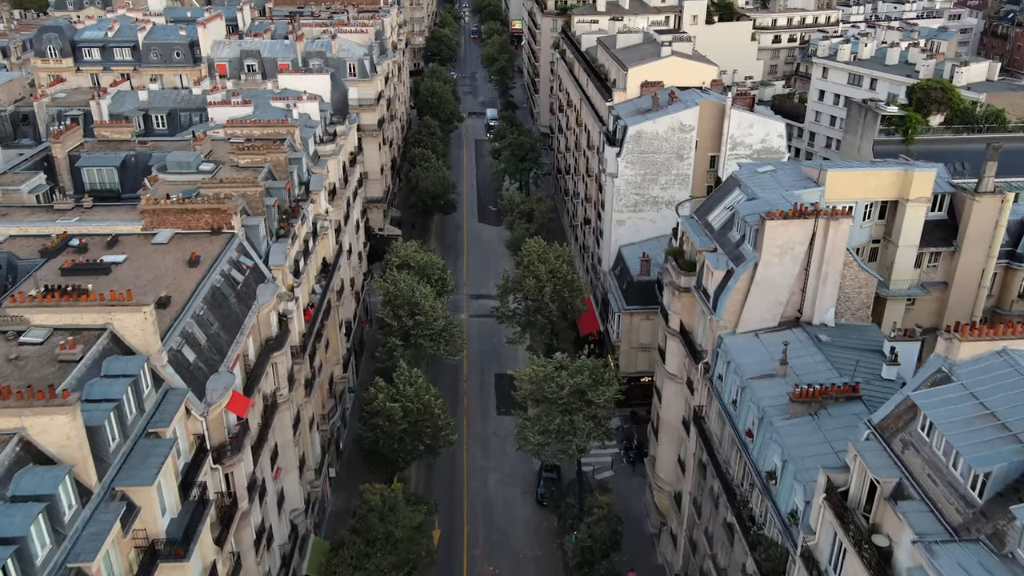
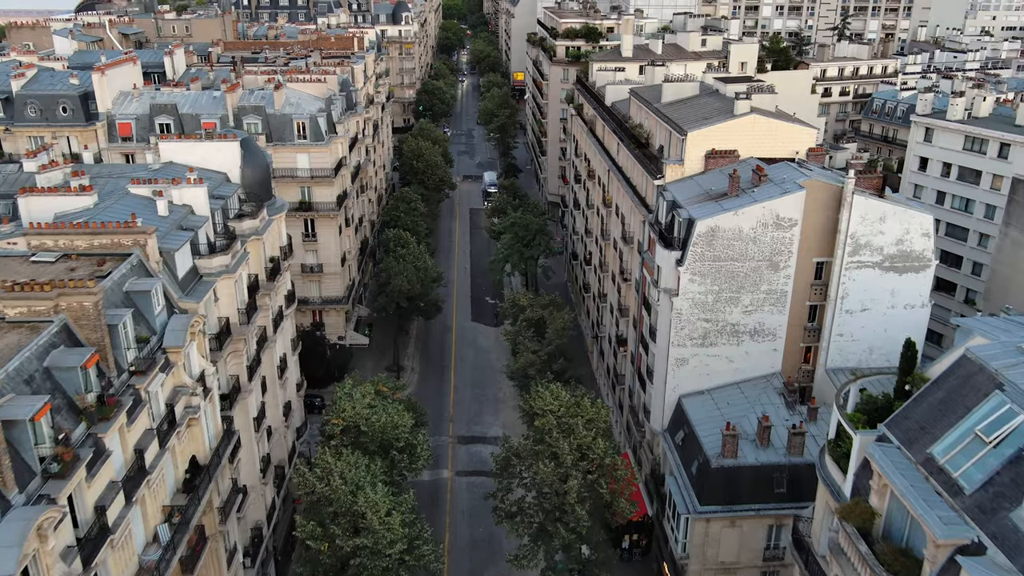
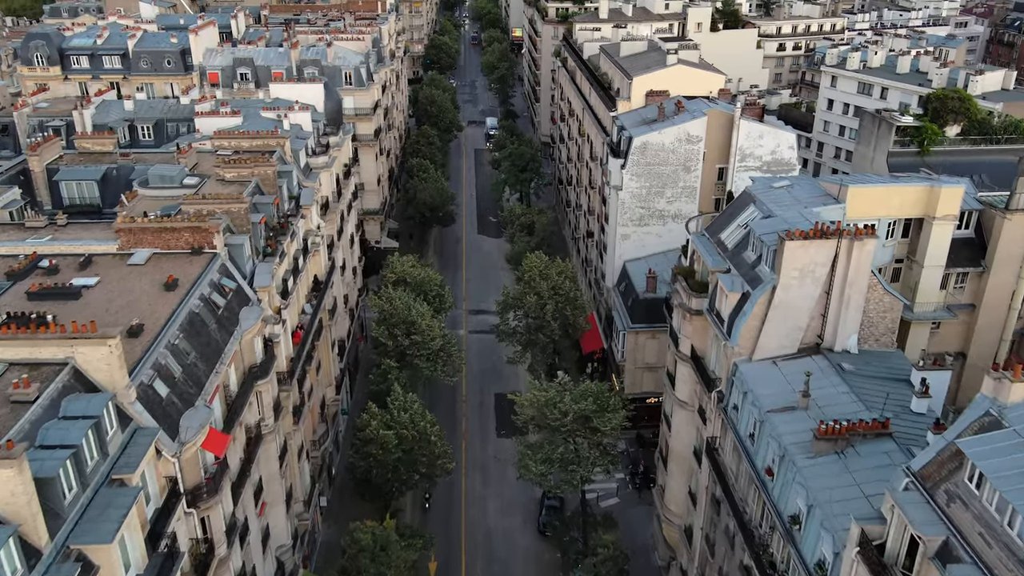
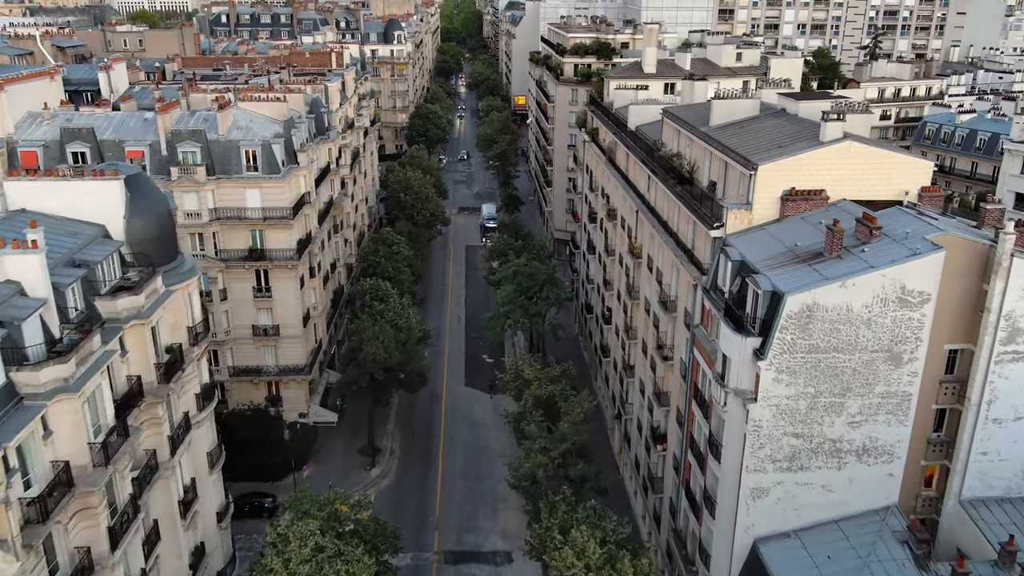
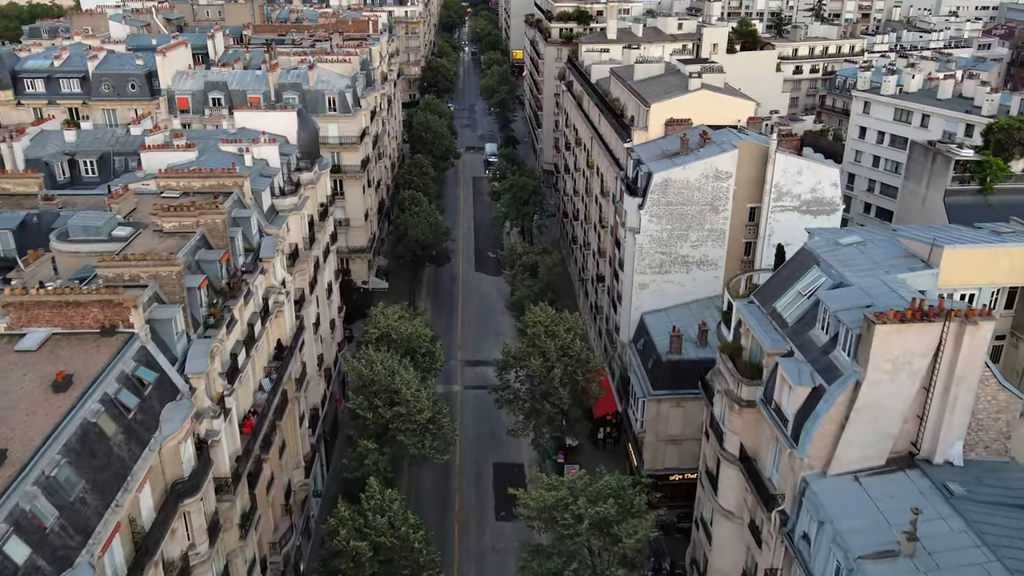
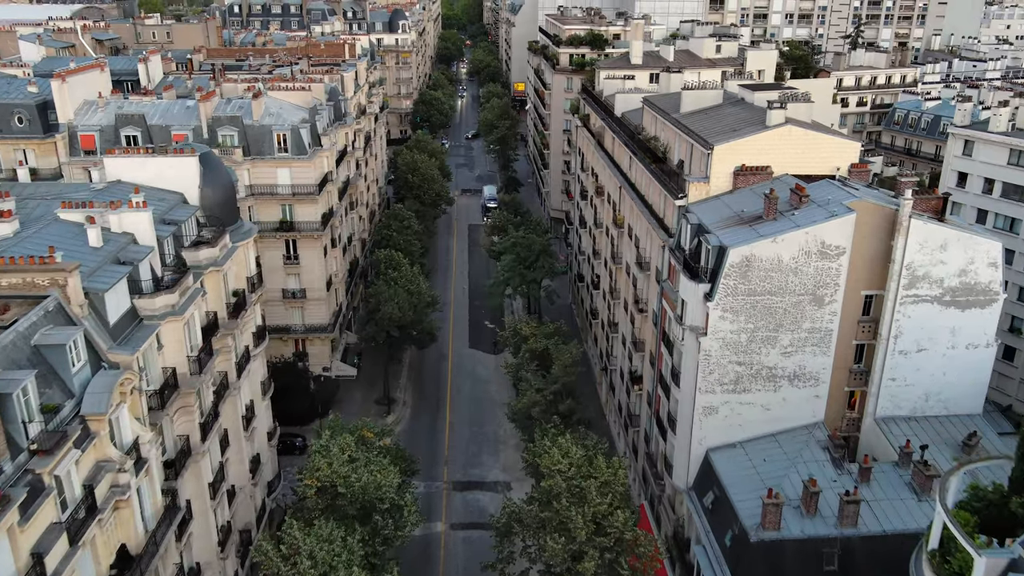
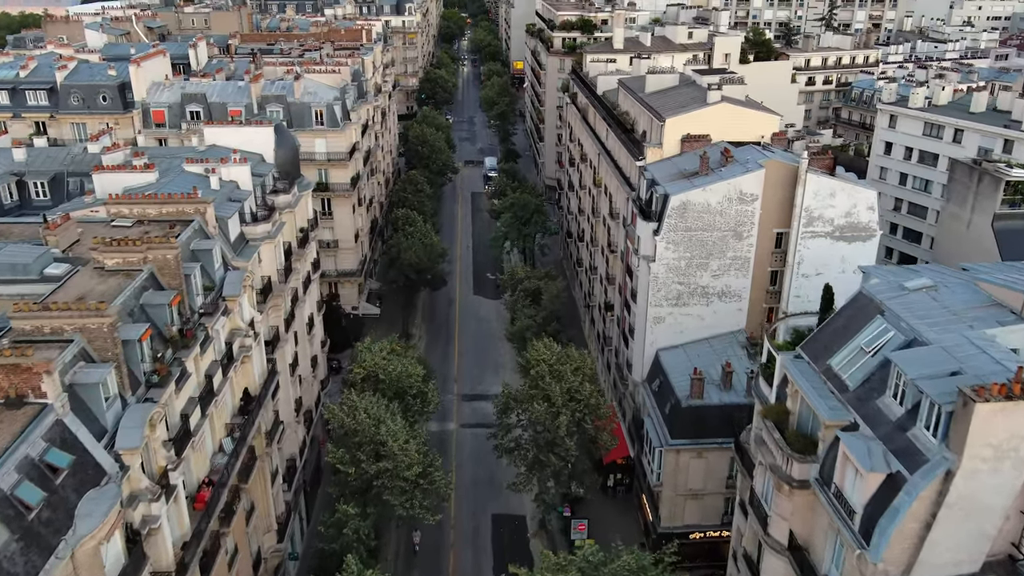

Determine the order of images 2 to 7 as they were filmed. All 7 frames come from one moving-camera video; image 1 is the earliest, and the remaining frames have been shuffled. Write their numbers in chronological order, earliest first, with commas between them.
3, 5, 7, 2, 6, 4
